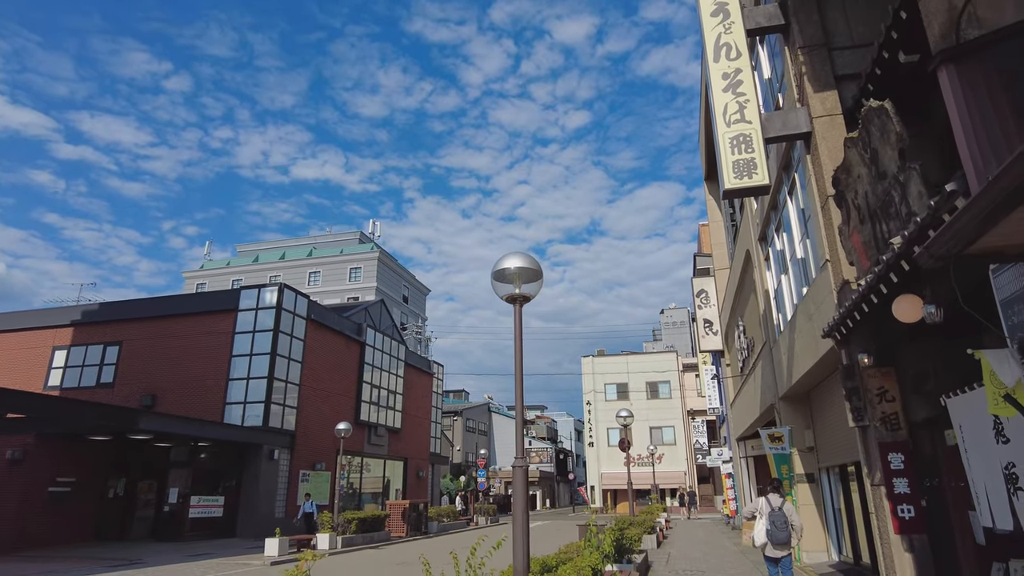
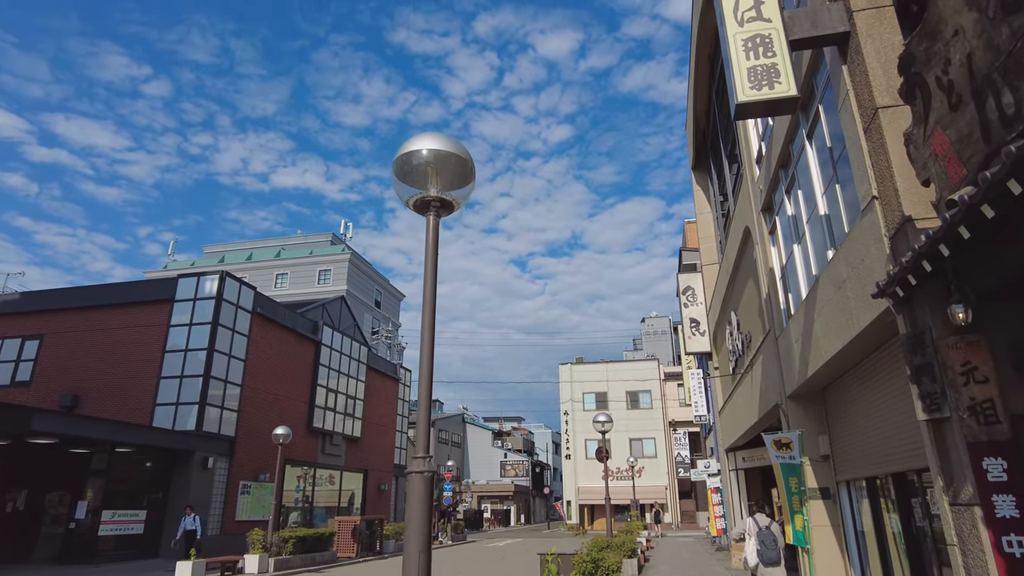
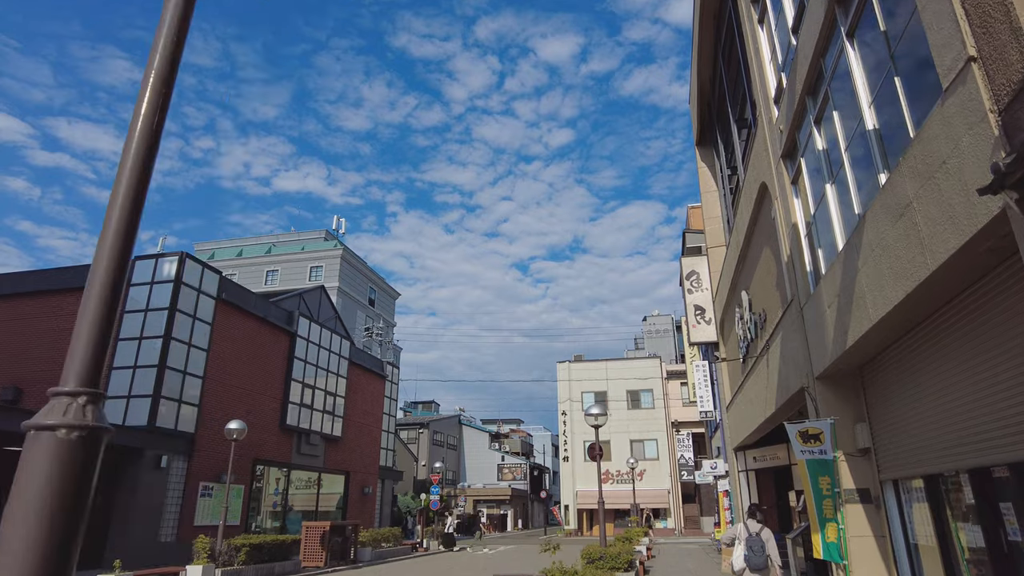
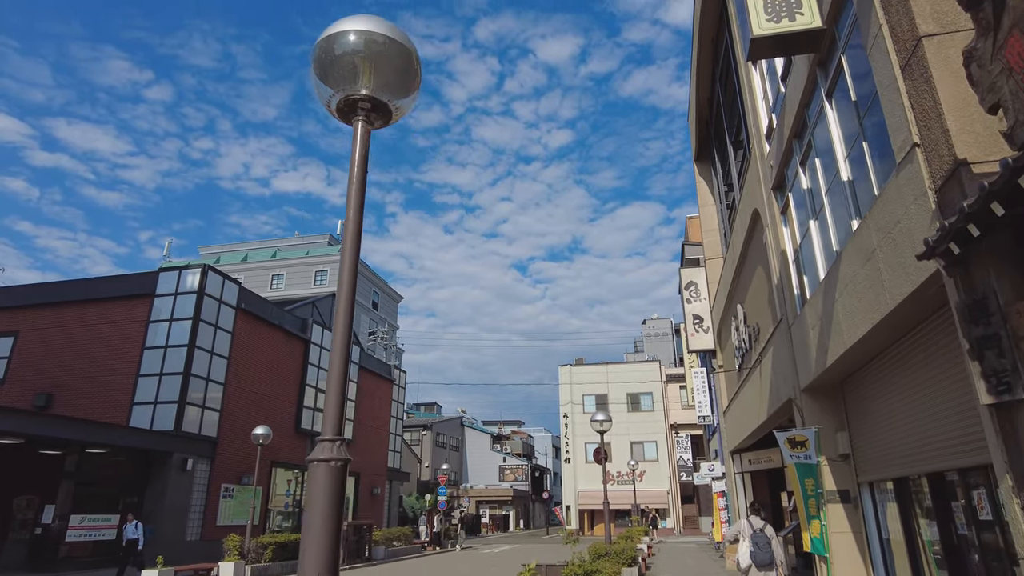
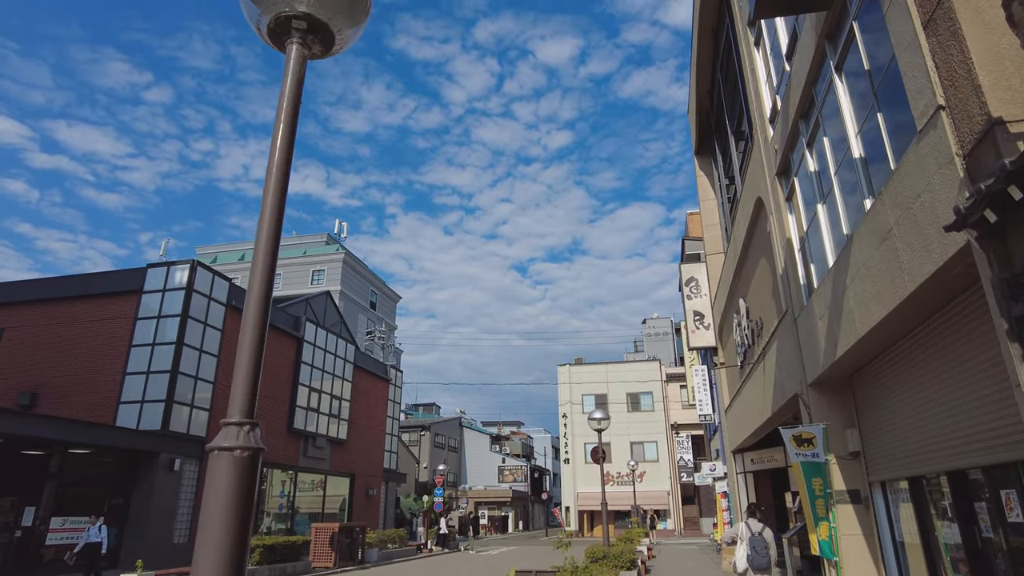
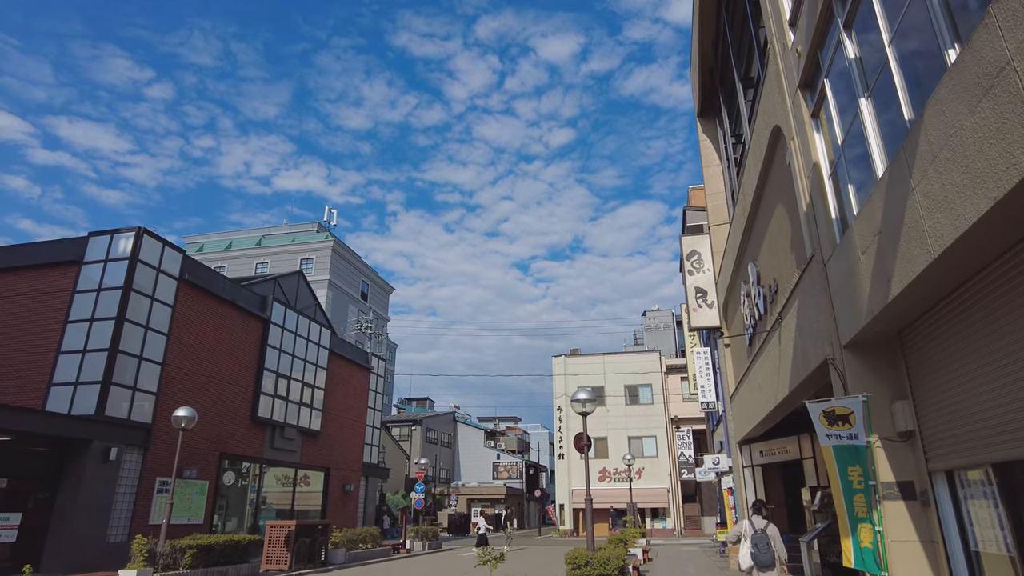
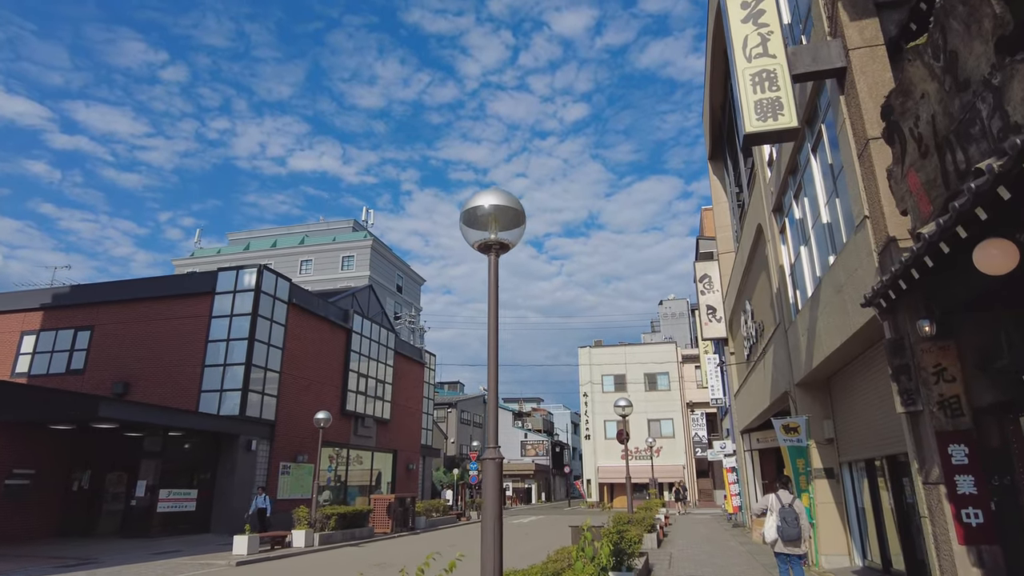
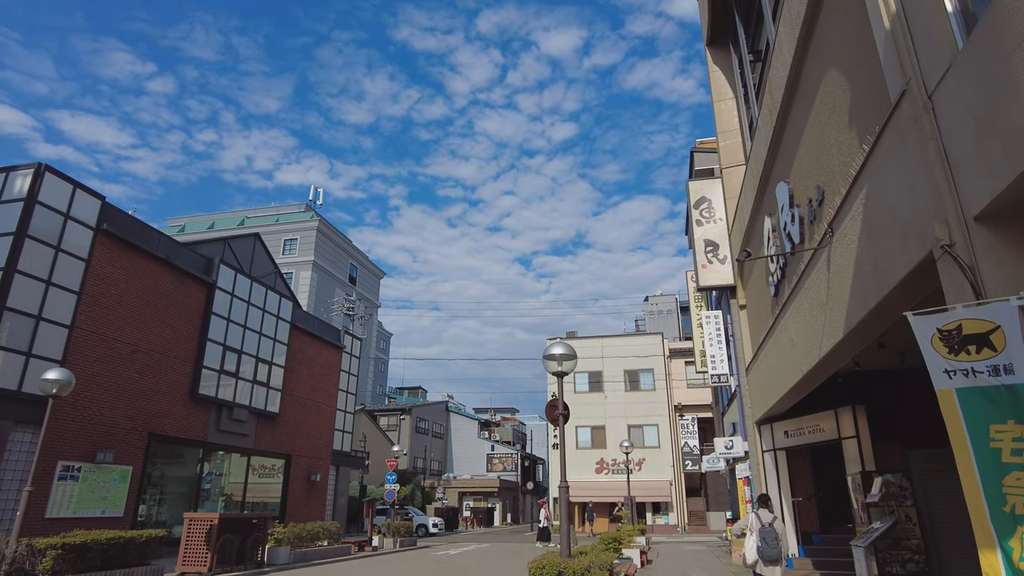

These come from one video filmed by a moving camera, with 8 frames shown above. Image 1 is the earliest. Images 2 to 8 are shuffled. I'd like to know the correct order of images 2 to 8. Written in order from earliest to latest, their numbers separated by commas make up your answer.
7, 2, 4, 5, 3, 6, 8
